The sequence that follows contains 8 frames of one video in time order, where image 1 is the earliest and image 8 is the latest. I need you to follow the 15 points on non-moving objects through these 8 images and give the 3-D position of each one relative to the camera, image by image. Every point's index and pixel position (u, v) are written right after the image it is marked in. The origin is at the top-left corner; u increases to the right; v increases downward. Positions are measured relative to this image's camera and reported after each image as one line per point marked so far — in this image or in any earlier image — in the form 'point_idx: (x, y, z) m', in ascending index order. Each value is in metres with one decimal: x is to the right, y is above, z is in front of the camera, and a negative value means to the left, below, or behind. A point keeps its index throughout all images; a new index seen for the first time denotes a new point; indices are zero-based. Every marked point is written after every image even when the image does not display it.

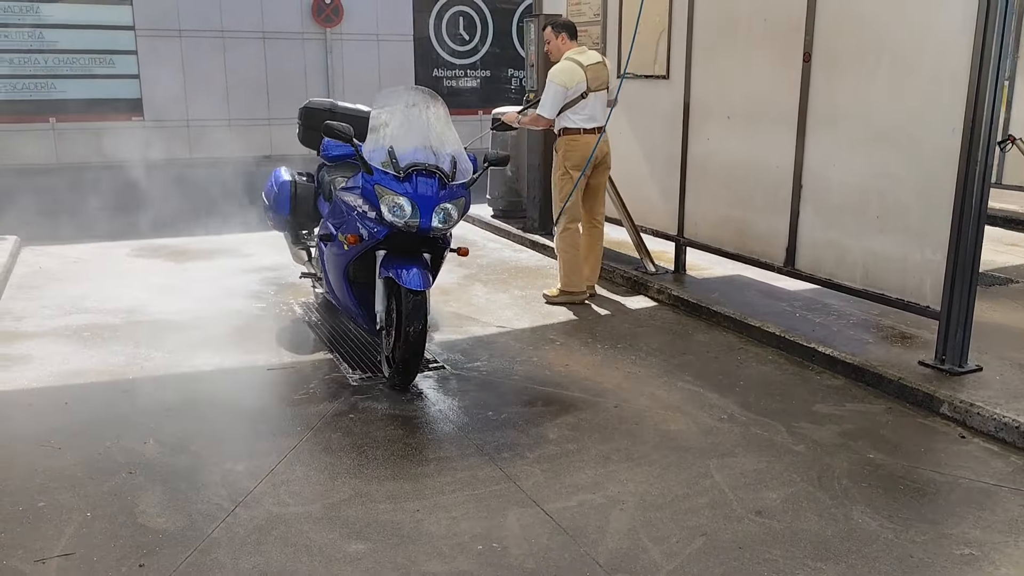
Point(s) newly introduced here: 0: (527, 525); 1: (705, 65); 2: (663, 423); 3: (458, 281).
0: (0.0, -0.8, +2.9) m
1: (+1.3, +1.5, +5.7) m
2: (+0.7, -0.6, +3.8) m
3: (-0.4, 0.0, +6.5) m
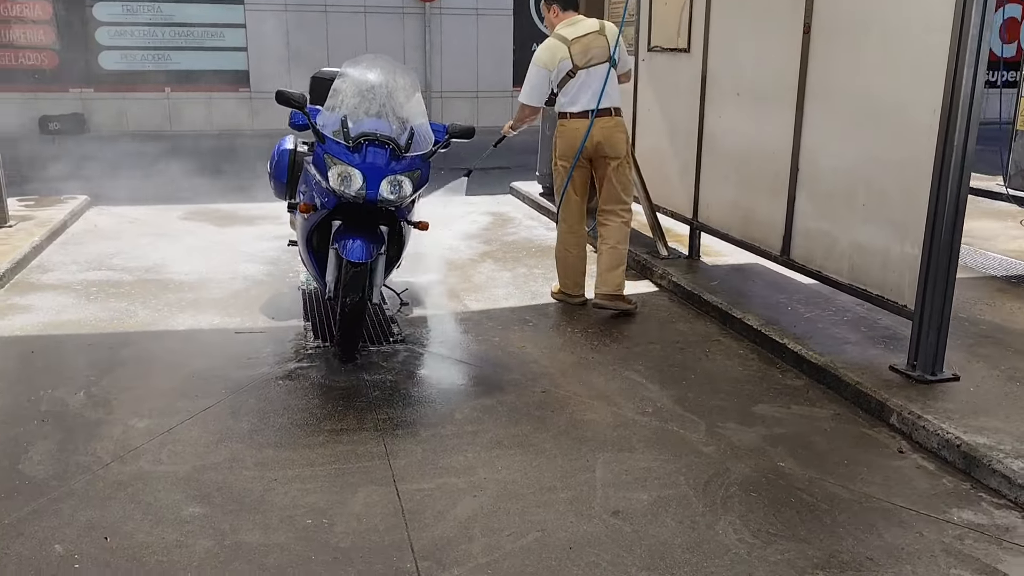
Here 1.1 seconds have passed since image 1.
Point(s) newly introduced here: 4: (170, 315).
0: (-0.5, -0.7, +2.8) m
1: (+1.3, +1.5, +5.3) m
2: (+0.3, -0.5, +3.6) m
3: (-0.3, +0.2, +6.5) m
4: (-2.0, -0.2, +5.0) m
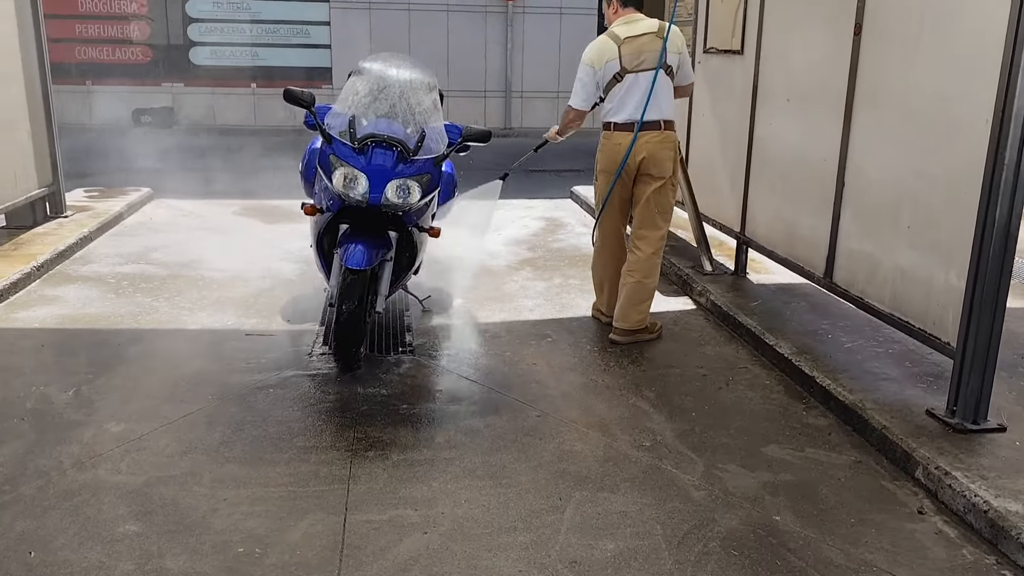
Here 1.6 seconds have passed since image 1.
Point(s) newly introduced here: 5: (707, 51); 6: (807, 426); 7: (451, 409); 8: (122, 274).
0: (-0.6, -0.7, +2.7) m
1: (+1.5, +1.4, +4.9) m
2: (+0.2, -0.6, +3.4) m
3: (0.0, +0.2, +6.2) m
4: (-1.8, -0.1, +5.0) m
5: (+1.3, +1.6, +5.9) m
6: (+1.2, -0.6, +3.5) m
7: (-0.3, -0.5, +3.7) m
8: (-2.6, +0.1, +5.7) m
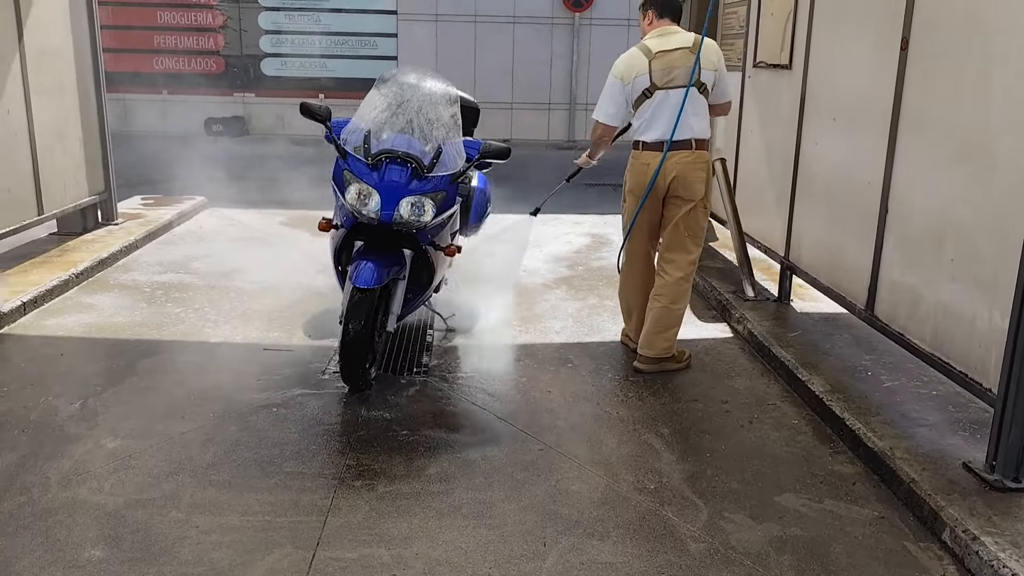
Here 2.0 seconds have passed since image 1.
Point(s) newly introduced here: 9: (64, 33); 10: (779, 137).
0: (-0.7, -0.8, +2.5) m
1: (+1.6, +1.2, +4.6) m
2: (+0.2, -0.7, +3.2) m
3: (+0.2, 0.0, +6.1) m
4: (-1.7, -0.2, +4.9) m
5: (+1.6, +1.4, +5.6) m
6: (+1.2, -0.7, +3.2) m
7: (-0.2, -0.6, +3.5) m
8: (-2.3, 0.0, +5.8) m
9: (-3.2, +1.8, +6.2) m
10: (+1.6, +0.9, +5.3) m
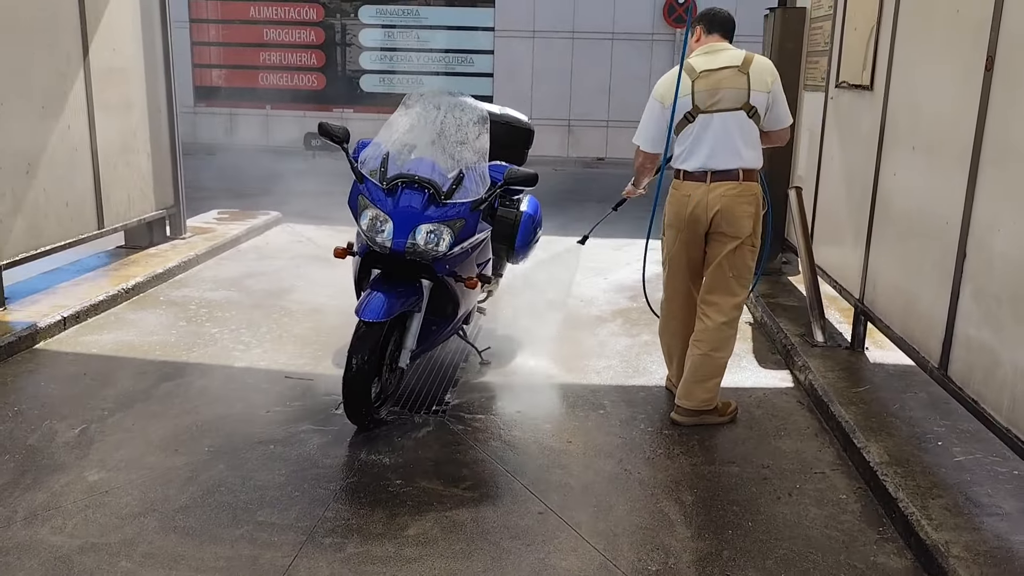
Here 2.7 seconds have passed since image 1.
0: (-0.8, -0.9, +2.3) m
1: (+1.8, +1.0, +4.1) m
2: (+0.2, -0.8, +2.8) m
3: (+0.6, -0.2, +5.7) m
4: (-1.5, -0.3, +4.8) m
5: (+1.9, +1.2, +5.1) m
6: (+1.1, -0.9, +2.8) m
7: (-0.2, -0.8, +3.2) m
8: (-2.0, -0.1, +5.7) m
9: (-2.7, +1.7, +6.3) m
10: (+1.9, +0.7, +4.7) m
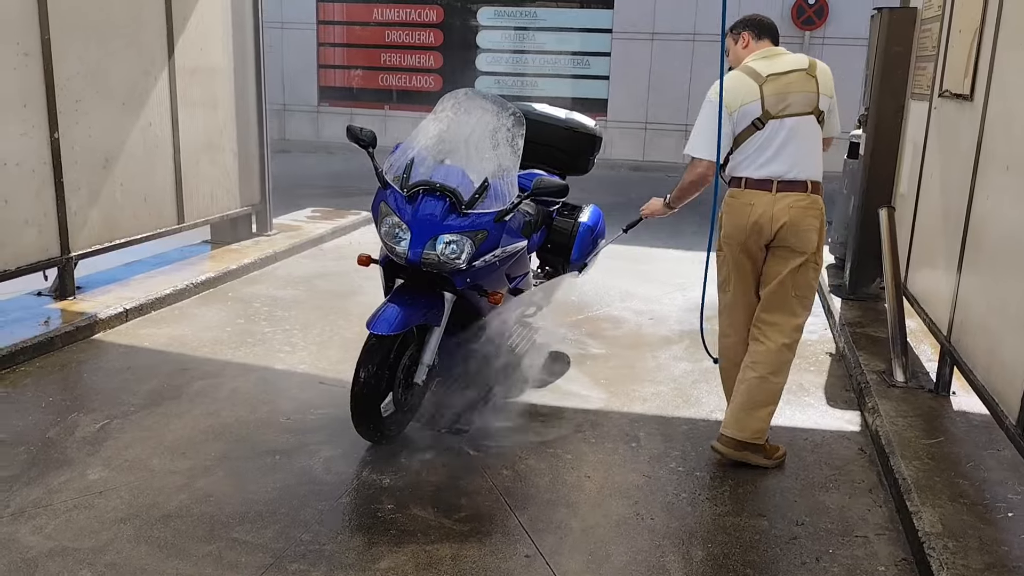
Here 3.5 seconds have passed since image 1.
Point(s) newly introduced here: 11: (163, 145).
0: (-1.0, -1.0, +2.2) m
1: (+2.0, +0.9, +3.6) m
2: (+0.1, -0.9, +2.5) m
3: (+1.0, -0.3, +5.3) m
4: (-1.2, -0.3, +4.8) m
5: (+2.3, +1.0, +4.6) m
6: (+1.0, -1.0, +2.3) m
7: (-0.3, -0.8, +3.0) m
8: (-1.6, -0.1, +5.7) m
9: (-2.1, +1.8, +6.4) m
10: (+2.1, +0.5, +4.2) m
11: (-2.3, +1.0, +5.8) m
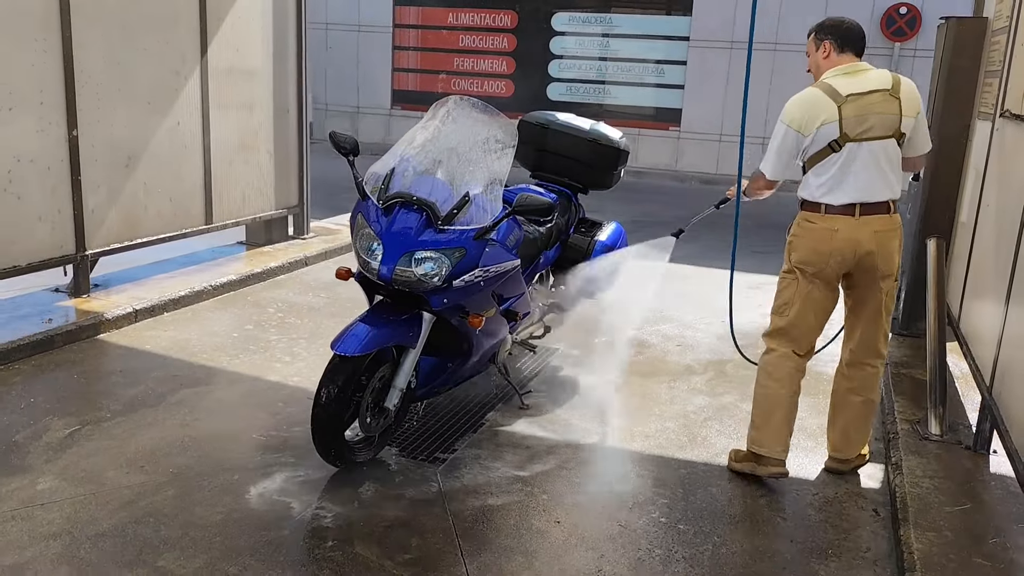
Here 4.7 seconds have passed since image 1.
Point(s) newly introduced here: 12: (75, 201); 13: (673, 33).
0: (-1.2, -1.0, +2.0) m
1: (+2.0, +0.7, +3.1) m
2: (-0.2, -1.0, +2.3) m
3: (+1.0, -0.4, +5.0) m
4: (-1.2, -0.4, +4.6) m
5: (+2.3, +0.8, +4.1) m
6: (+0.8, -1.1, +2.0) m
7: (-0.4, -0.9, +2.8) m
8: (-1.5, -0.1, +5.6) m
9: (-1.8, +1.7, +6.4) m
10: (+2.1, +0.3, +3.7) m
11: (-2.1, +1.0, +5.8) m
12: (-2.5, +0.5, +4.9) m
13: (+2.1, +3.4, +11.6) m
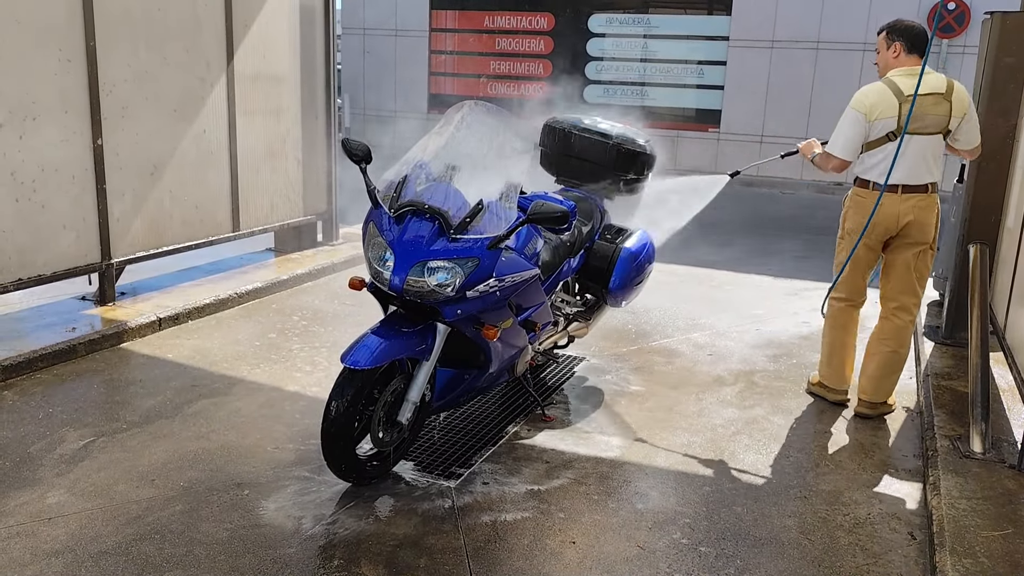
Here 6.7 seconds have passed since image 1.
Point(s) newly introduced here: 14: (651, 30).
0: (-1.2, -1.0, +2.0) m
1: (+2.0, +0.6, +2.9) m
2: (-0.1, -1.0, +2.2) m
3: (+1.2, -0.5, +4.8) m
4: (-1.1, -0.4, +4.6) m
5: (+2.4, +0.8, +3.9) m
6: (+0.8, -1.2, +1.8) m
7: (-0.4, -0.9, +2.7) m
8: (-1.3, -0.2, +5.6) m
9: (-1.6, +1.7, +6.4) m
10: (+2.2, +0.3, +3.5) m
11: (-2.0, +0.9, +5.8) m
12: (-2.3, +0.4, +5.0) m
13: (+2.6, +3.3, +11.4) m
14: (+1.9, +3.7, +12.4) m
